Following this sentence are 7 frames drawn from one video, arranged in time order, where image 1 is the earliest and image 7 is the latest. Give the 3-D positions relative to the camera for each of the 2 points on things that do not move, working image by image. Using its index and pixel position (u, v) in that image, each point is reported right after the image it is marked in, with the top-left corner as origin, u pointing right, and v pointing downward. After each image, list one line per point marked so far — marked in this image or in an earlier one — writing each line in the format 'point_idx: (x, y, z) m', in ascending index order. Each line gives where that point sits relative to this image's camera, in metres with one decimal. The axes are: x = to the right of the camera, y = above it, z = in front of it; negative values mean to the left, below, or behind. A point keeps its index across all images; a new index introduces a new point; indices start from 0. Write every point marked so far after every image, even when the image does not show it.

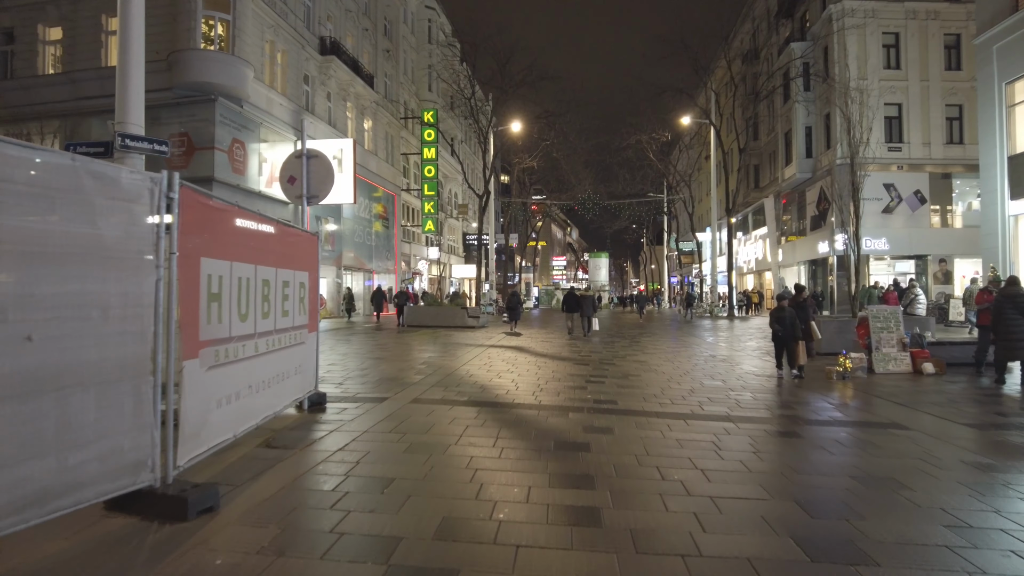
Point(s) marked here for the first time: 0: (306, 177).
0: (-2.0, +1.1, +6.4) m
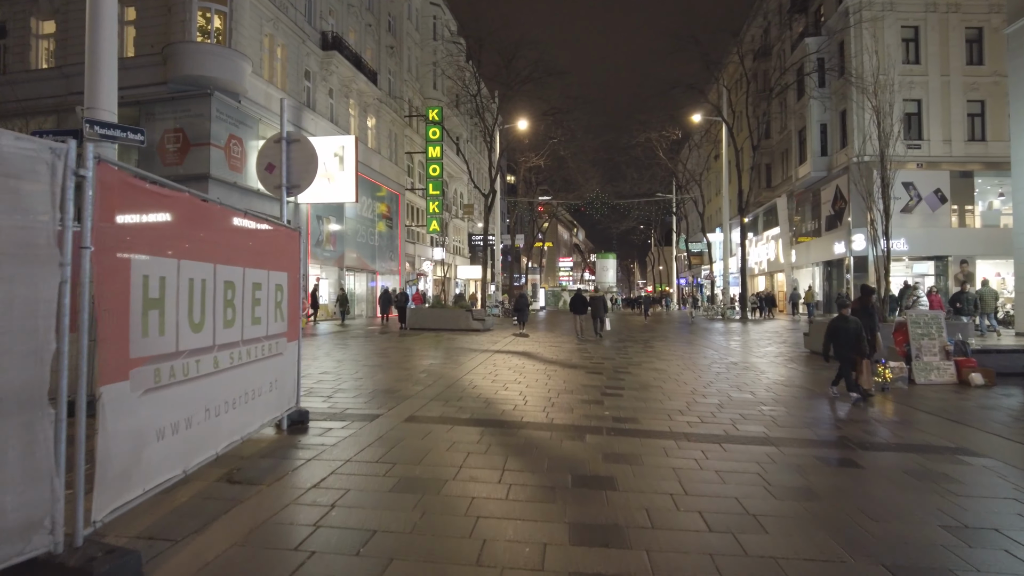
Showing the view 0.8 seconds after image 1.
0: (-2.0, +1.1, +5.6) m
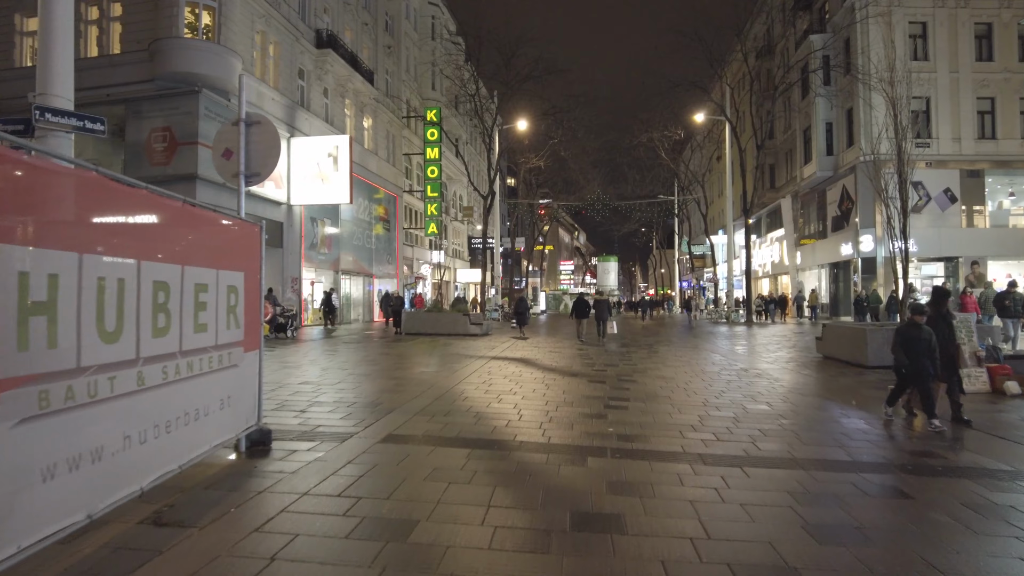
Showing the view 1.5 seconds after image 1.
0: (-2.0, +1.1, +4.9) m
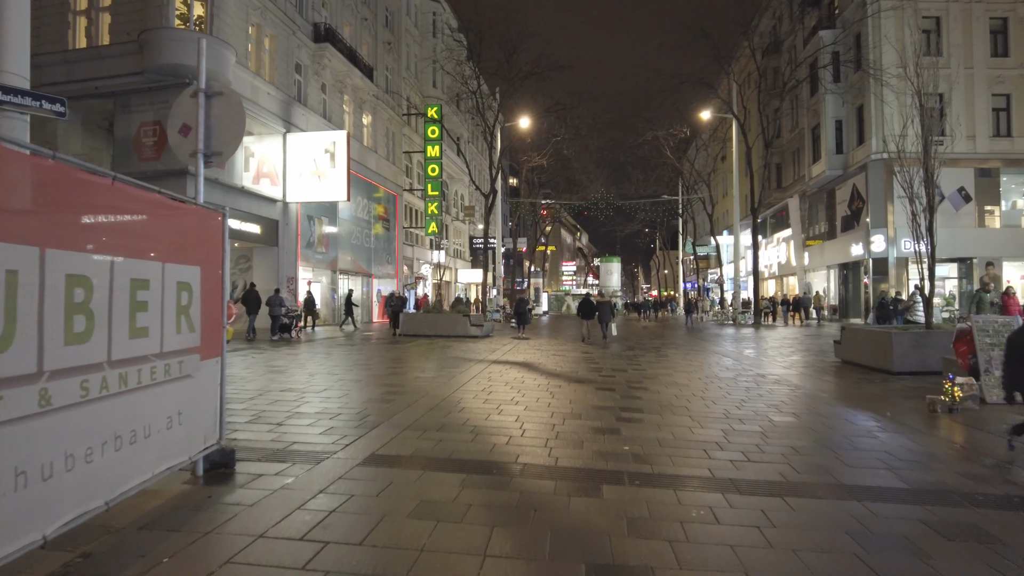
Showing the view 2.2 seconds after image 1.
0: (-2.0, +1.1, +4.3) m
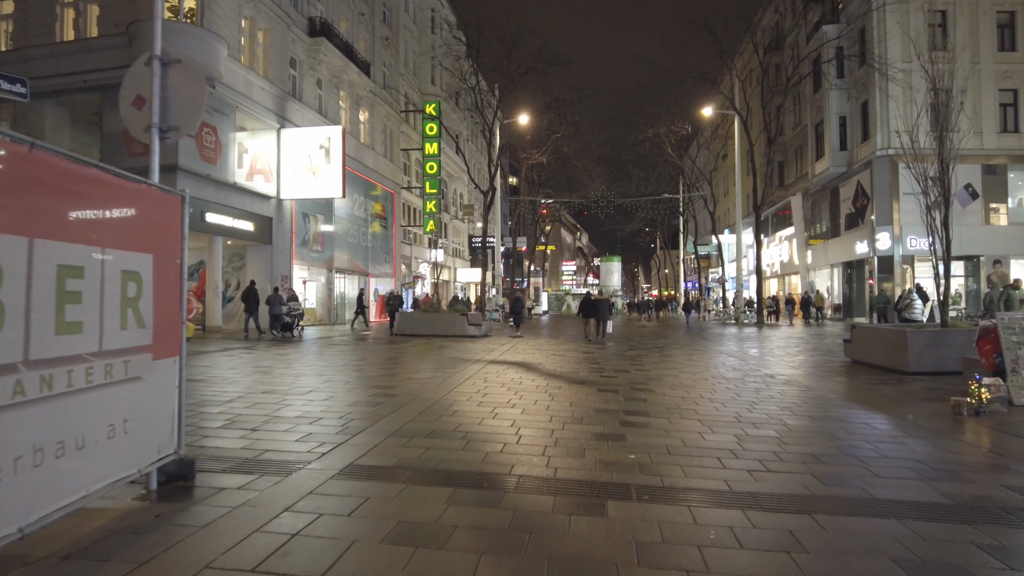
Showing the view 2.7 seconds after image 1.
0: (-2.1, +1.1, +3.8) m
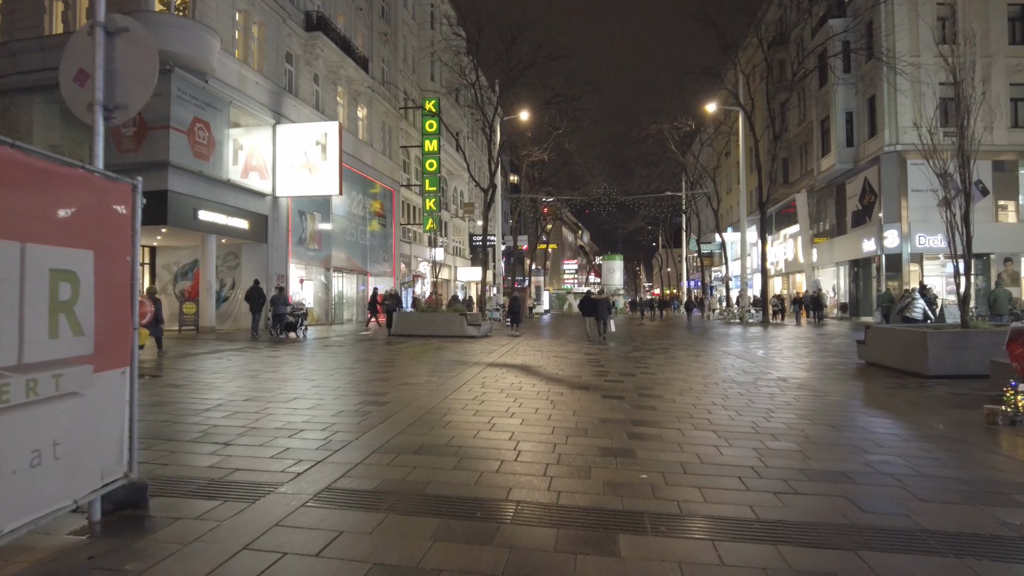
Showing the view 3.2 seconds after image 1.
0: (-2.1, +1.1, +3.3) m
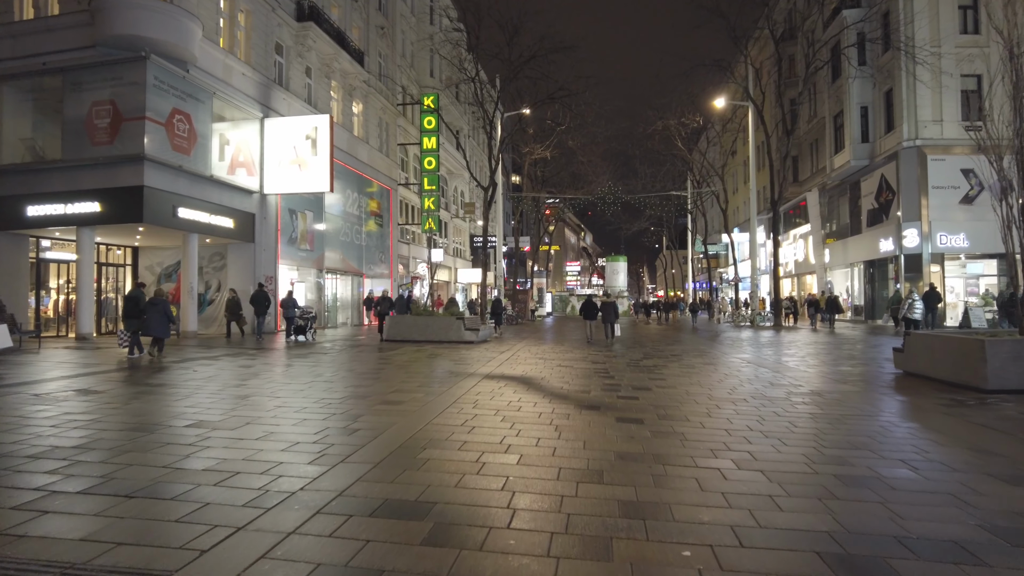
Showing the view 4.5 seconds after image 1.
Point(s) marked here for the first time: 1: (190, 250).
0: (-2.1, +1.1, +2.1) m
1: (-9.4, +1.1, +19.0) m
